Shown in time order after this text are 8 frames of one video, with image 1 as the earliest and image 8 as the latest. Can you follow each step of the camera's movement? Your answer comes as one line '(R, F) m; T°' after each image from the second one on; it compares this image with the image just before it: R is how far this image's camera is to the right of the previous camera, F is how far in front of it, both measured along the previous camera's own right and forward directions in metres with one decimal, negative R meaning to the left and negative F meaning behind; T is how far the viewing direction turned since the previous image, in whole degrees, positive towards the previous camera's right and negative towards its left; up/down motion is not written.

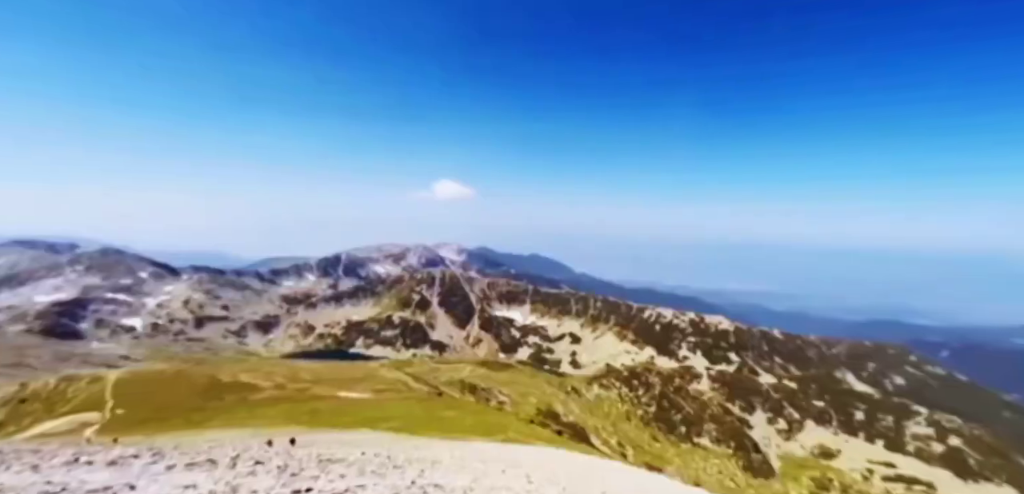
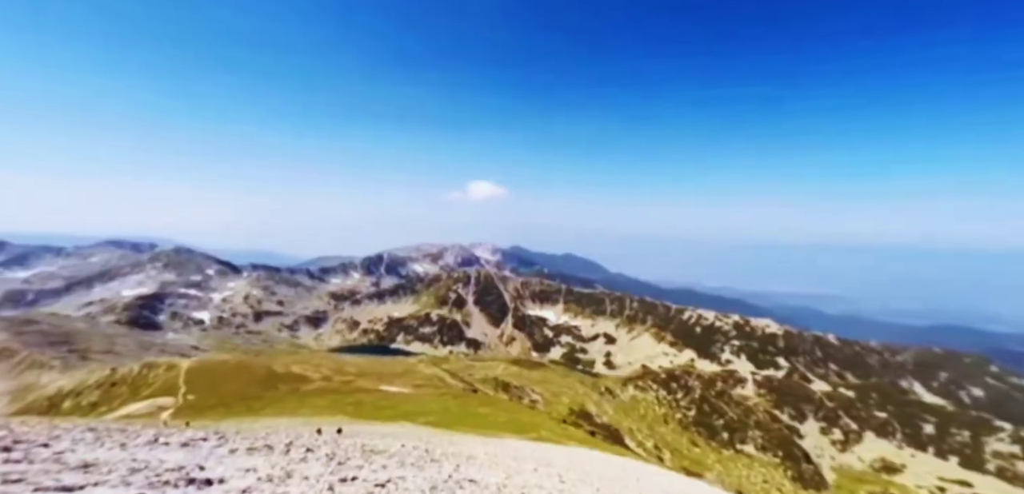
(-0.9, -1.3) m; -4°
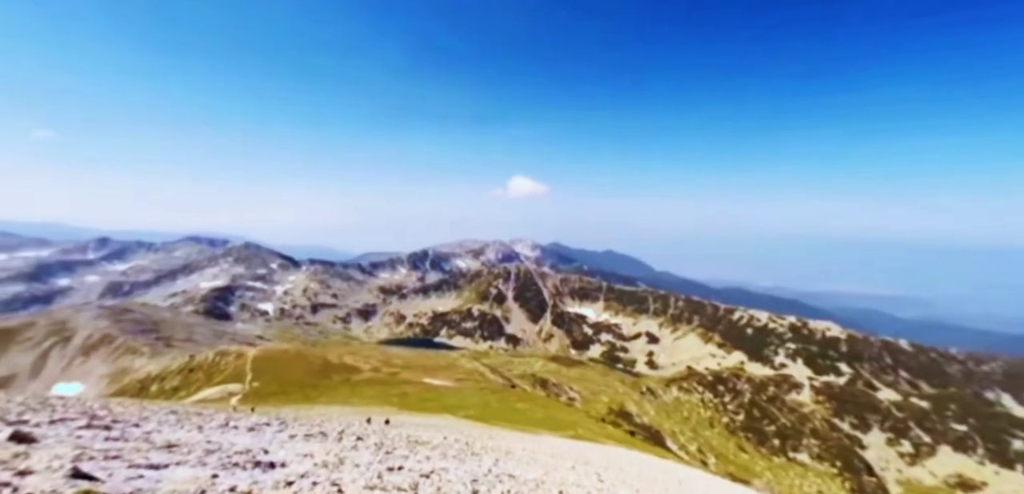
(-1.1, -0.7) m; -5°
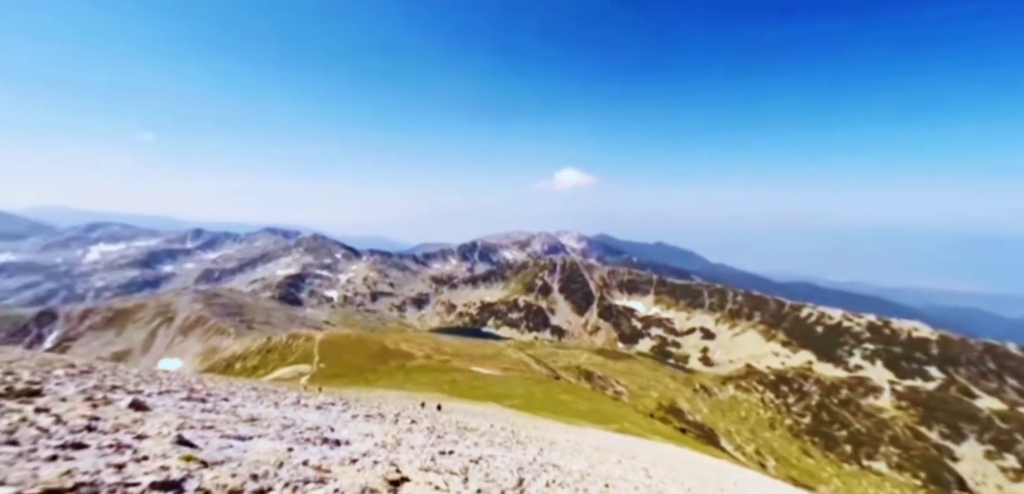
(-0.9, -0.9) m; -5°
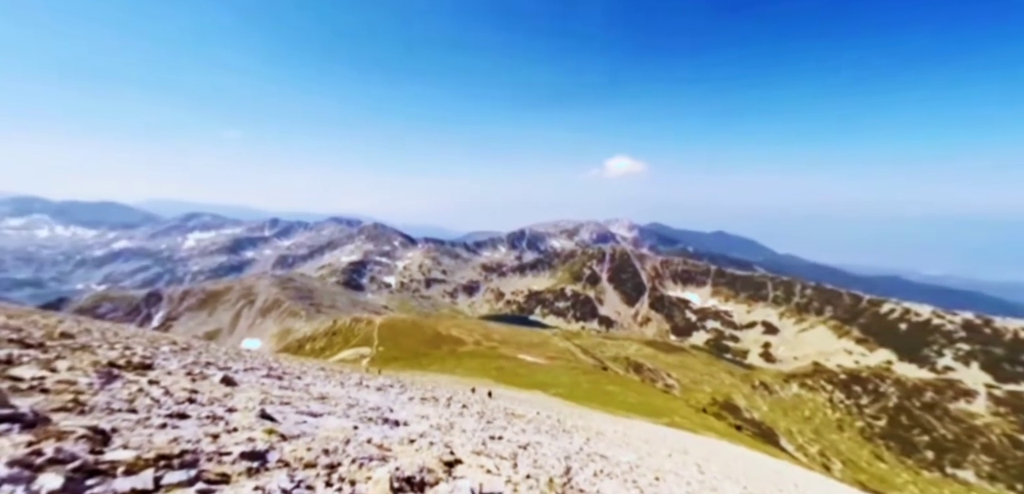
(-1.0, -0.4) m; -5°
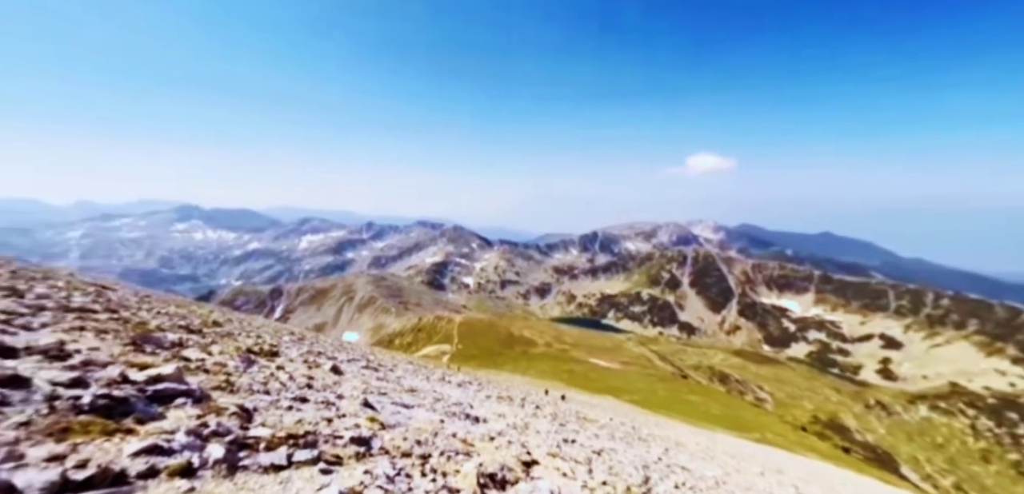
(-1.1, -0.7) m; -8°
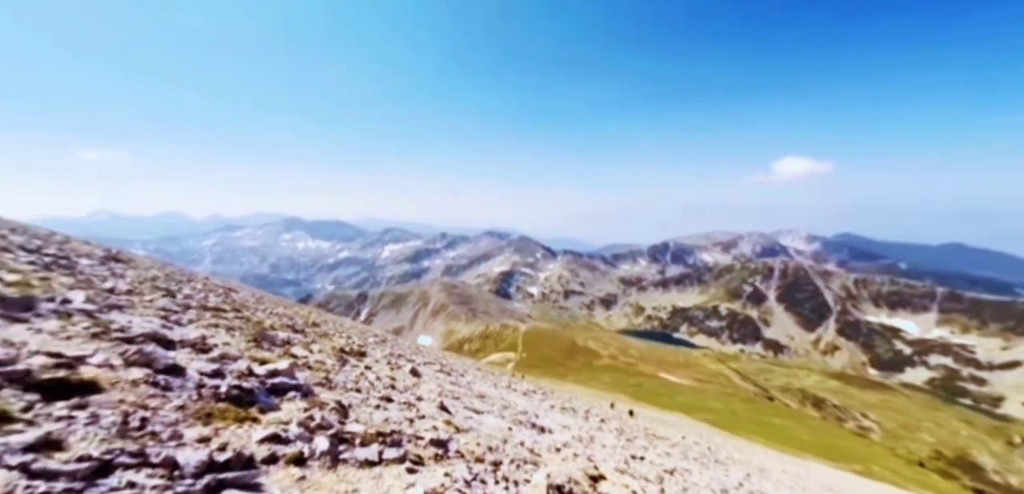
(-0.9, -0.5) m; -7°
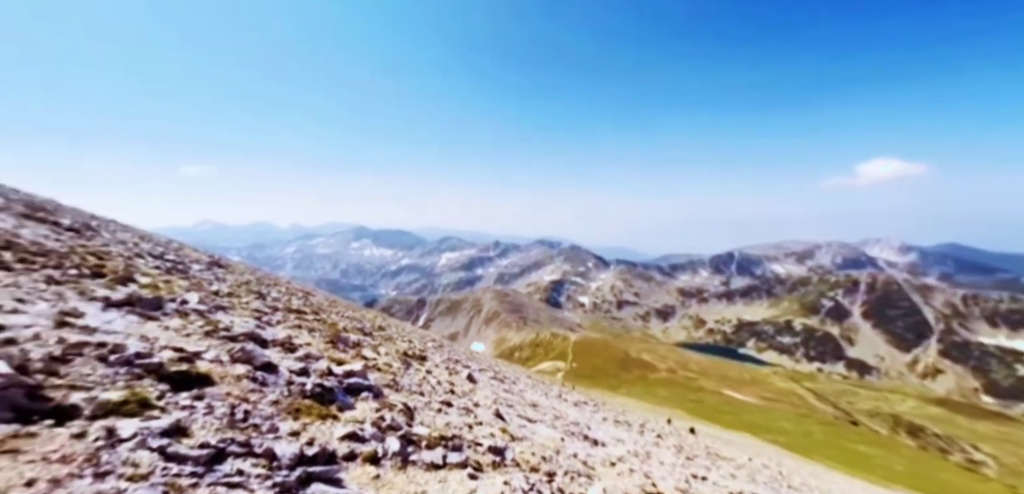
(-0.6, -0.3) m; -5°
